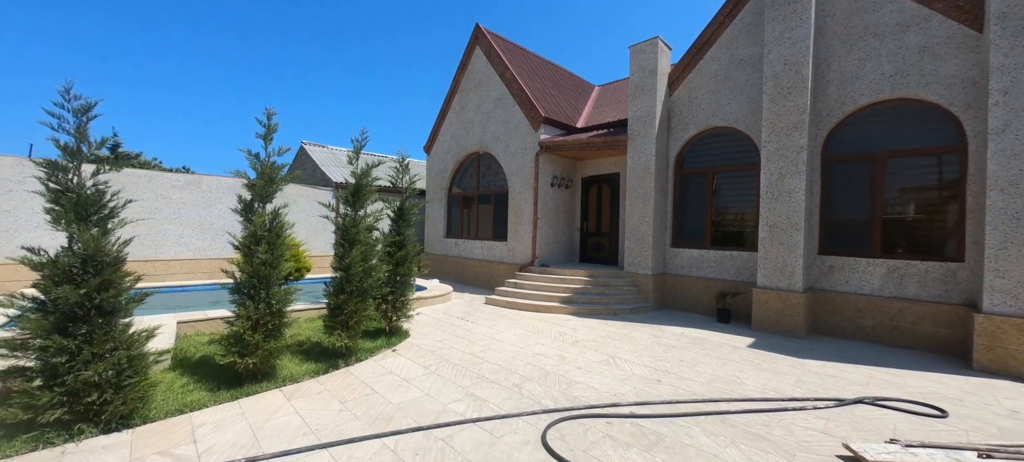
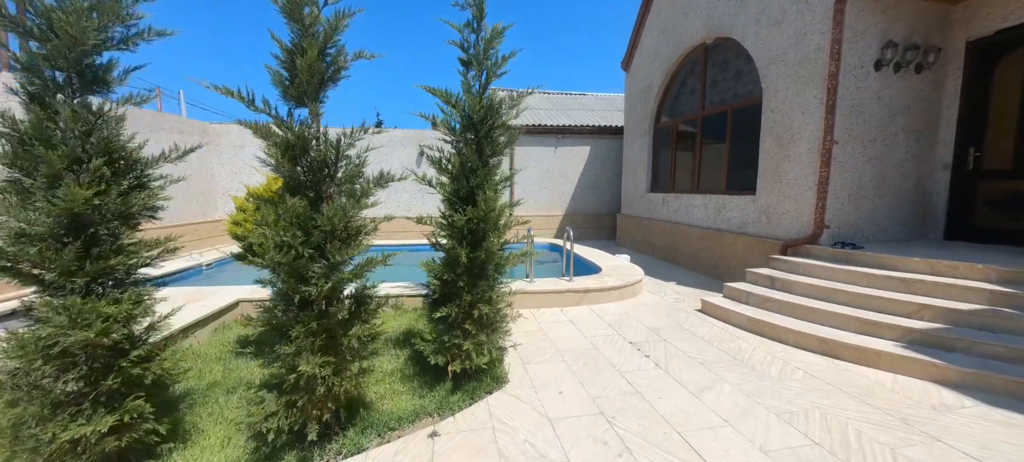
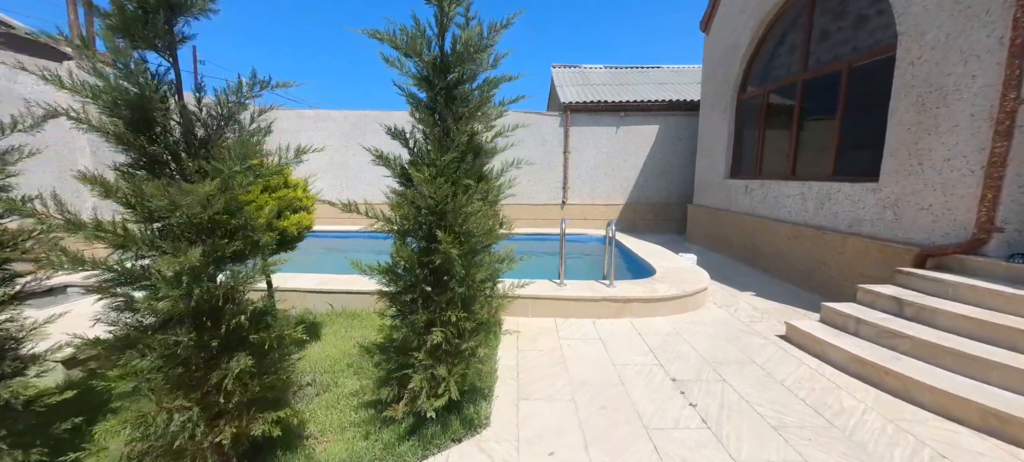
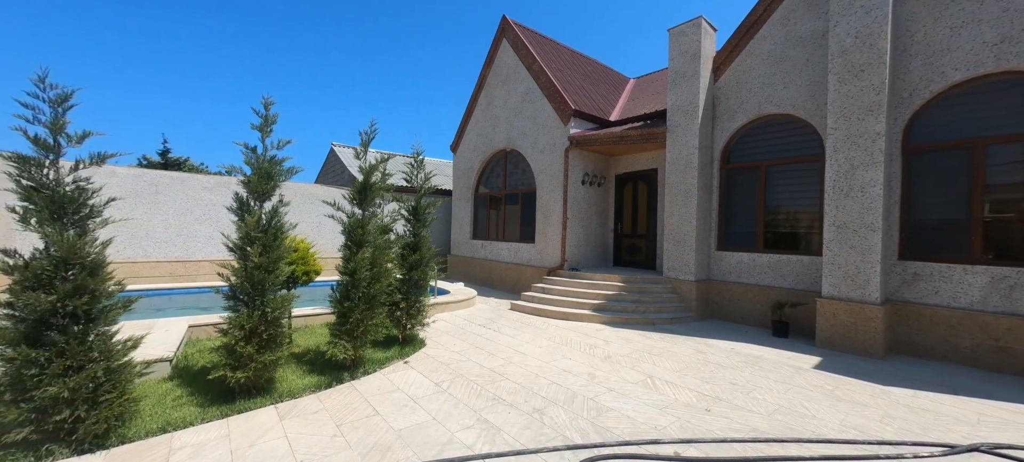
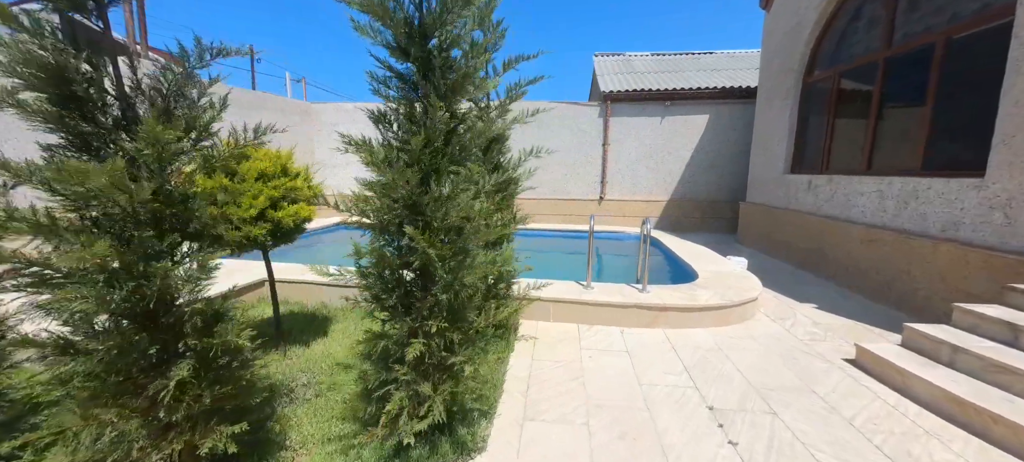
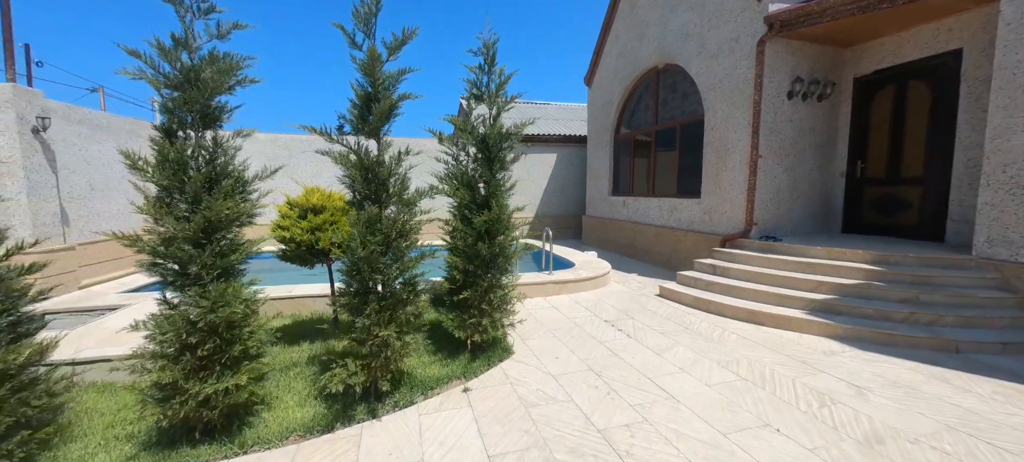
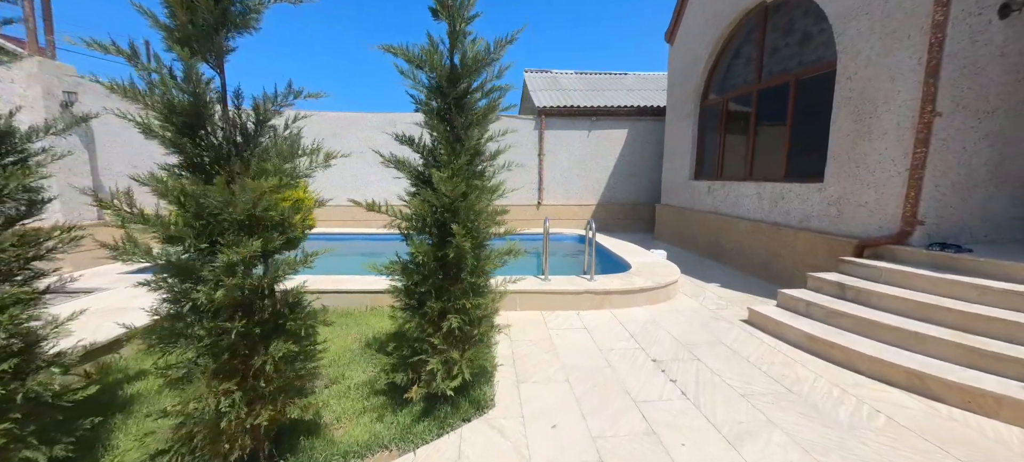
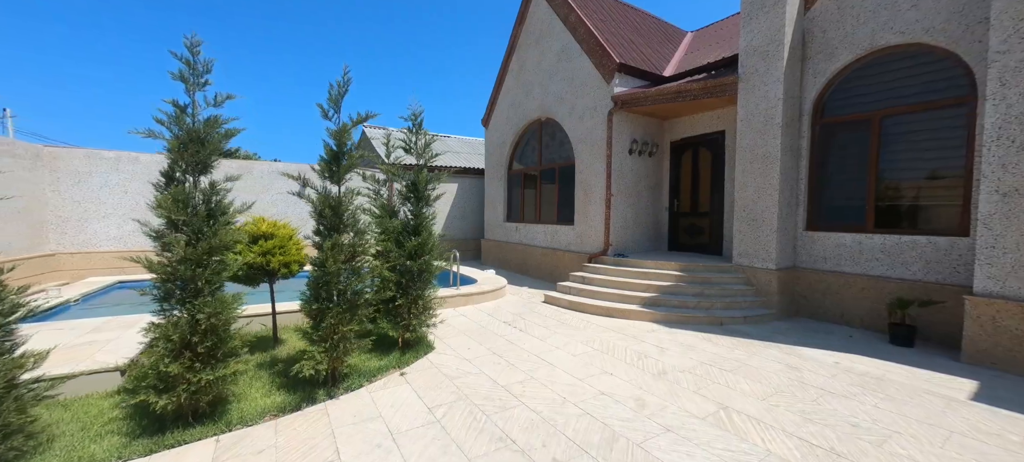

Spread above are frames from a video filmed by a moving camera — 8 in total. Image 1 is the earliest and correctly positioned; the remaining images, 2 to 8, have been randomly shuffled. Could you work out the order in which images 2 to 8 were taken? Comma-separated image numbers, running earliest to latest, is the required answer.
4, 8, 6, 2, 7, 3, 5
